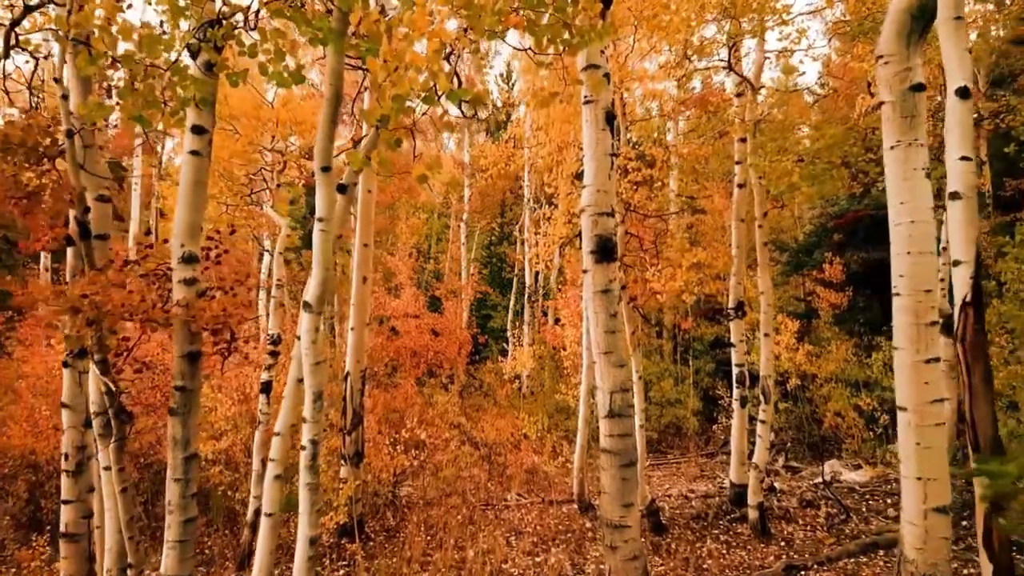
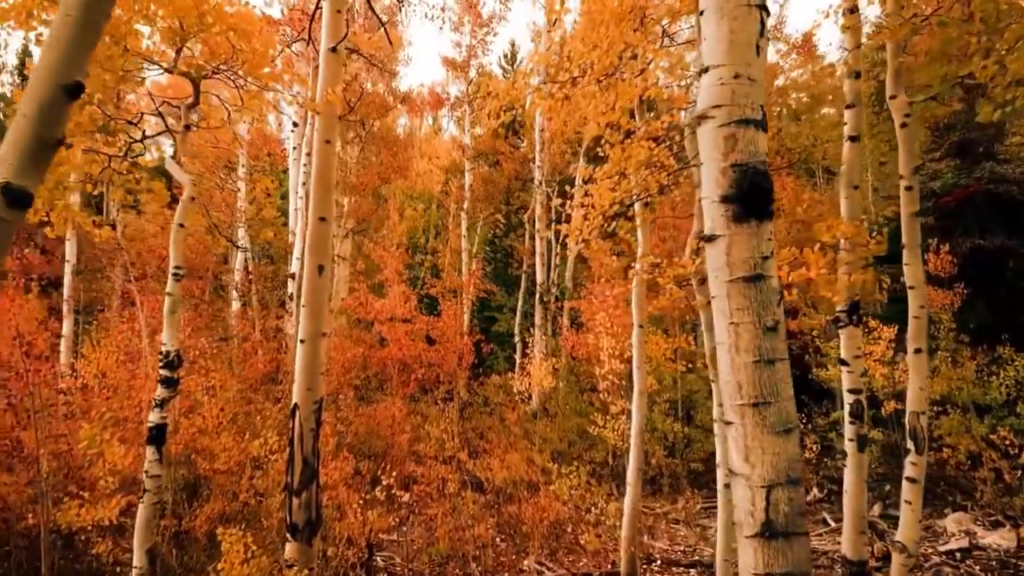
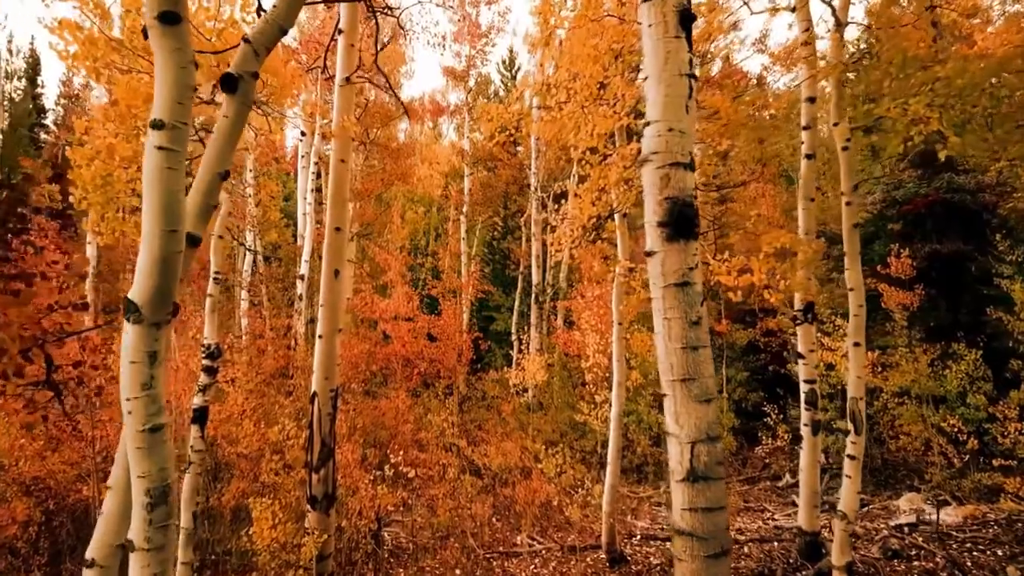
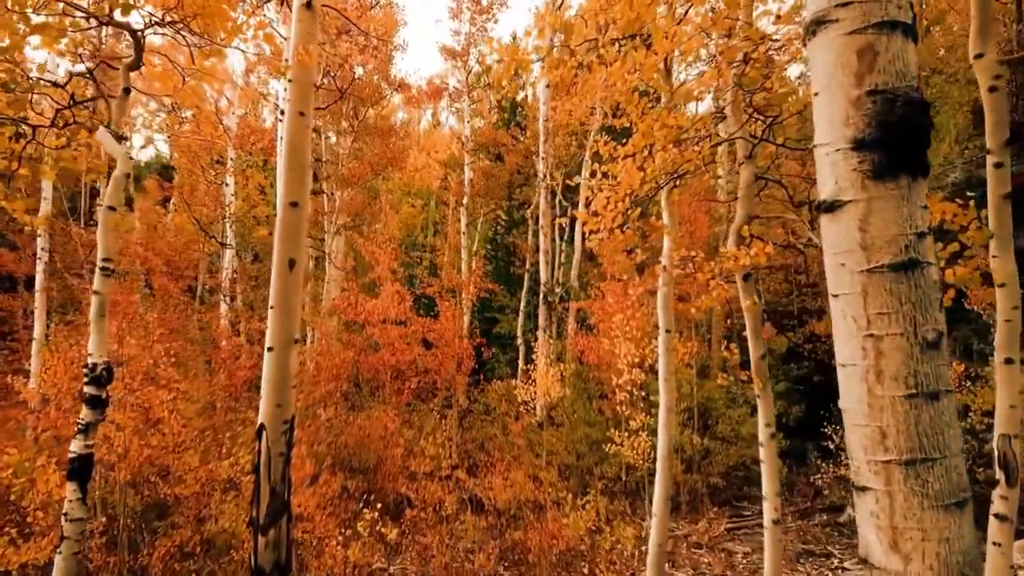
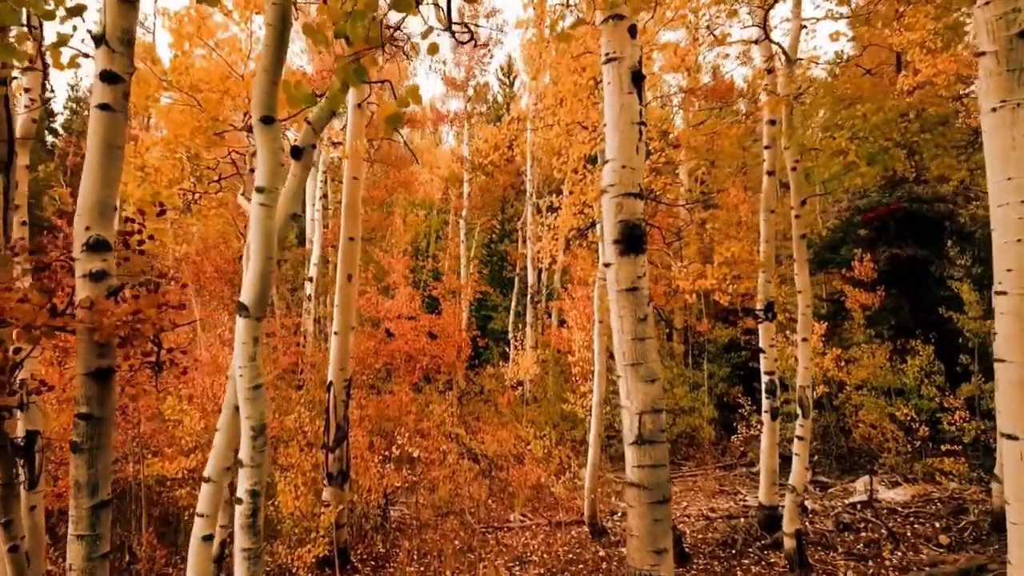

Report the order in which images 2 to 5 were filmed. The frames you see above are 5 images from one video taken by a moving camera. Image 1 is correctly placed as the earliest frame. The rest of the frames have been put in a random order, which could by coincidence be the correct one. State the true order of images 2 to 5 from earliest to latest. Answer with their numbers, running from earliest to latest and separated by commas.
5, 3, 2, 4
